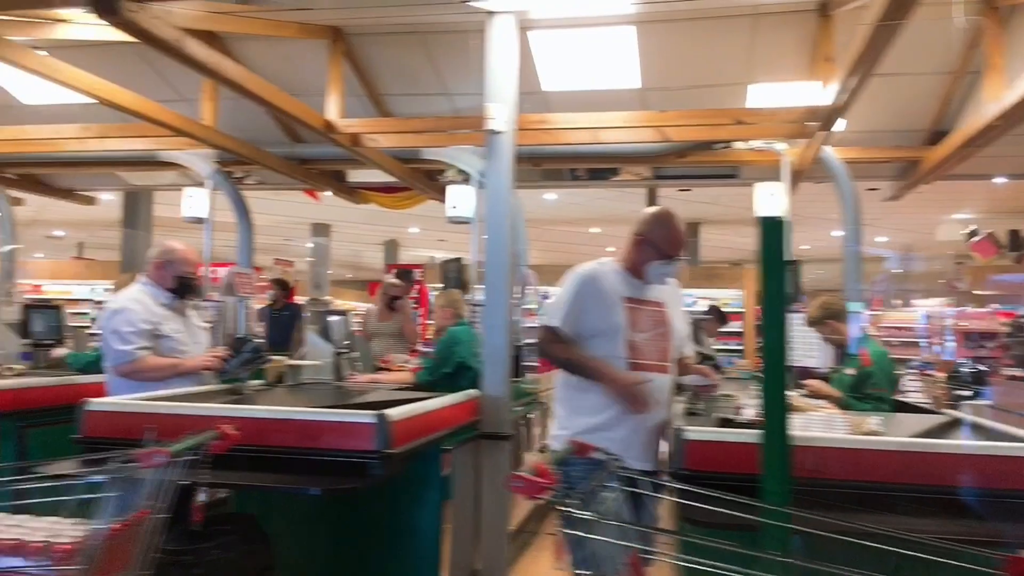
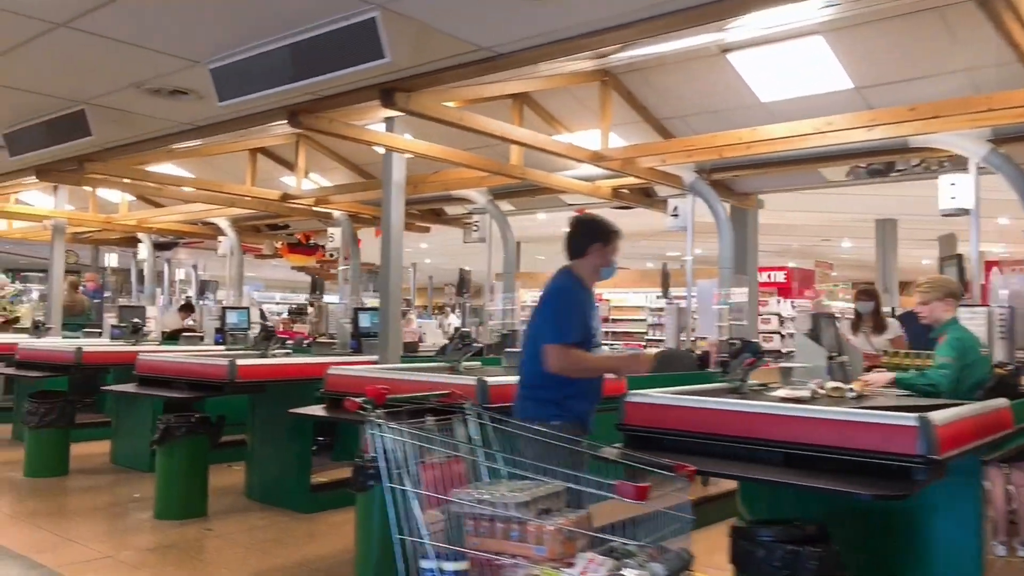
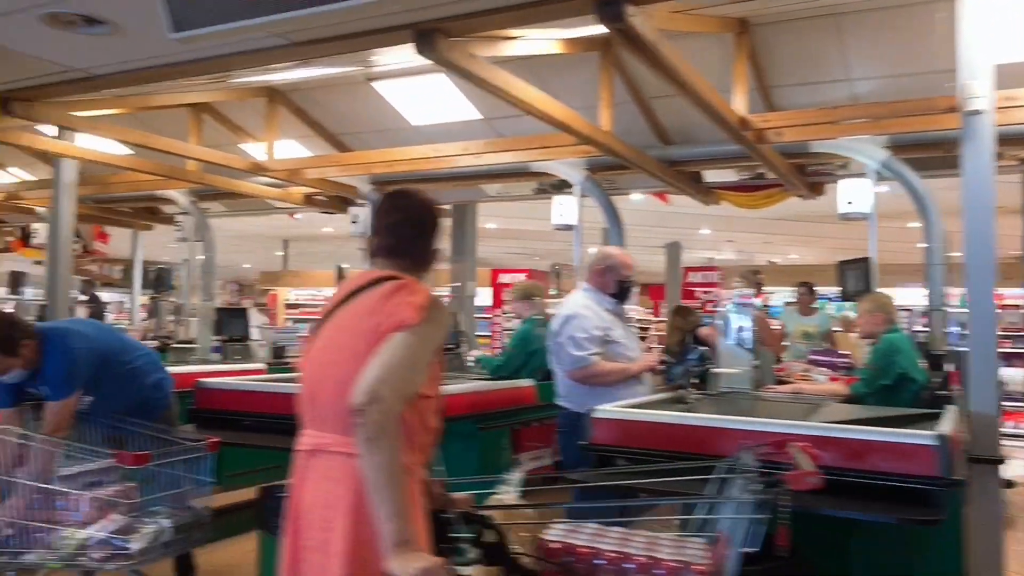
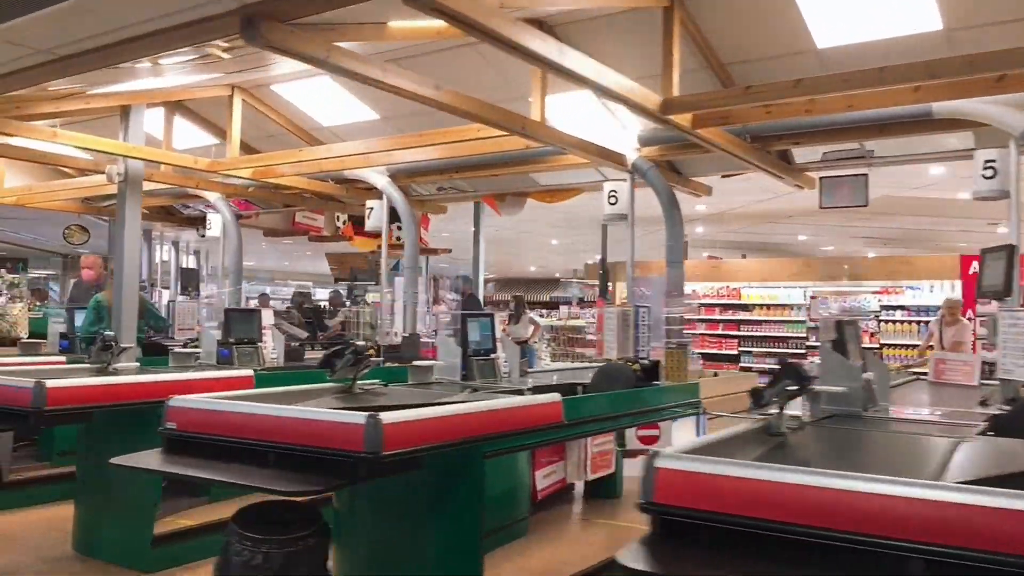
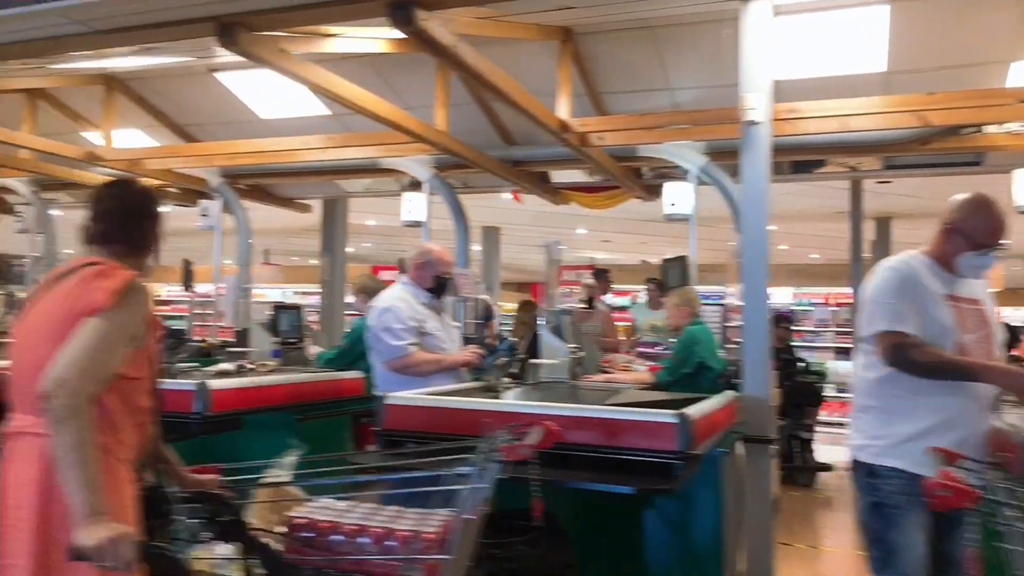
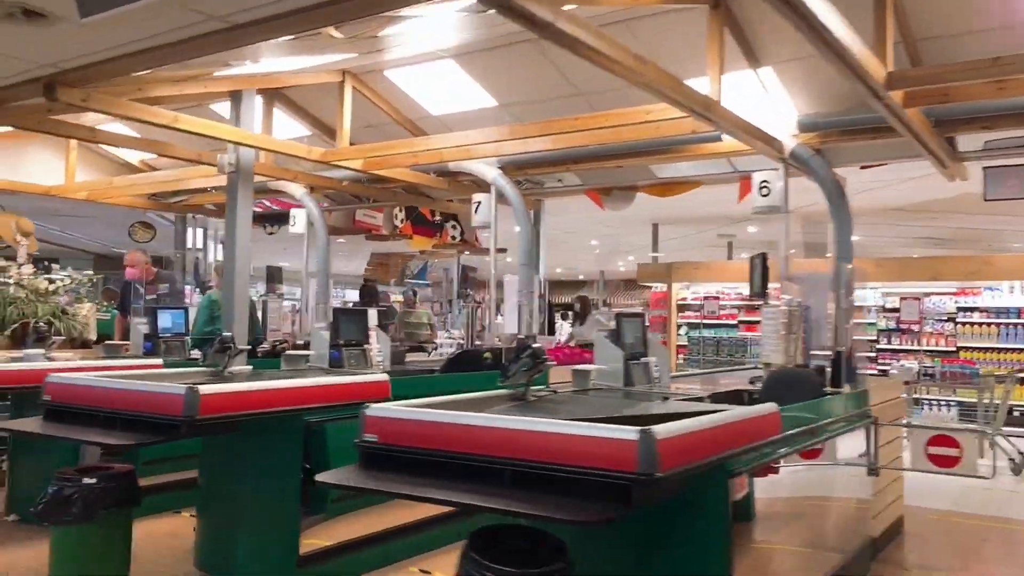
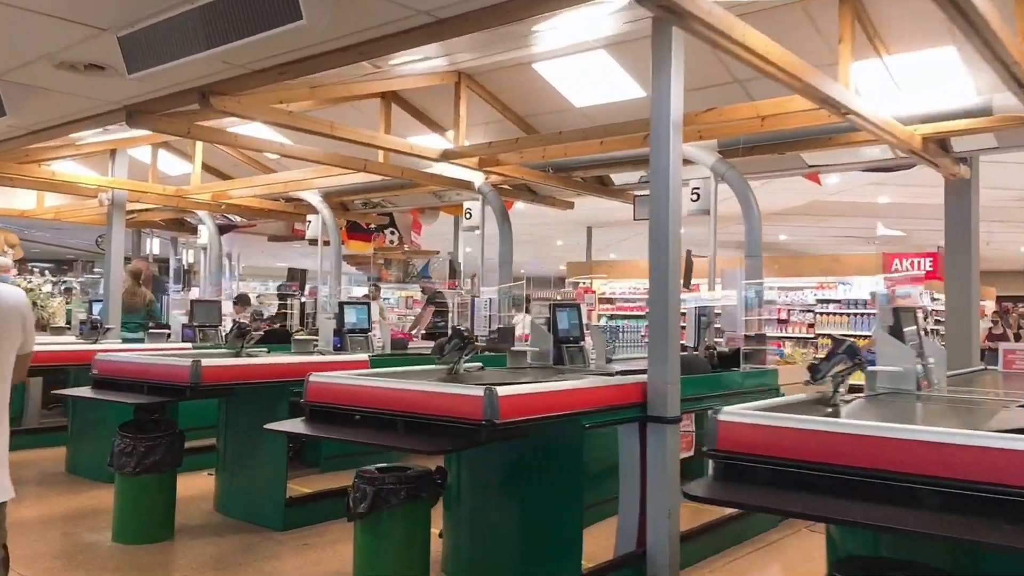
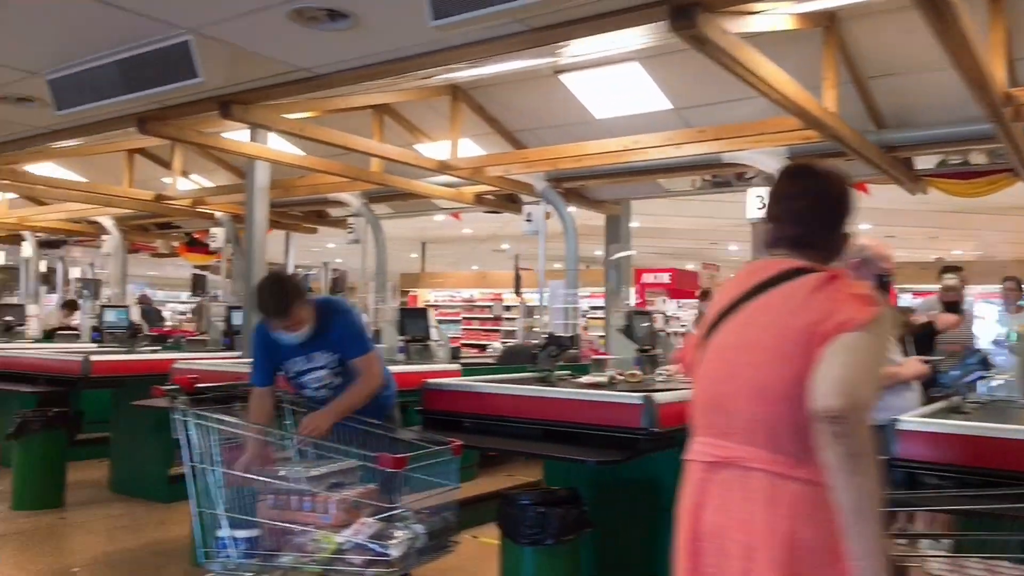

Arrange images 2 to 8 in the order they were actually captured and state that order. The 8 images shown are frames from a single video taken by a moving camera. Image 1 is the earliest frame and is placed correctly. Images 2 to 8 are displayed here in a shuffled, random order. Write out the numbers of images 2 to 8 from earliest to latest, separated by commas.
5, 3, 8, 2, 7, 4, 6
